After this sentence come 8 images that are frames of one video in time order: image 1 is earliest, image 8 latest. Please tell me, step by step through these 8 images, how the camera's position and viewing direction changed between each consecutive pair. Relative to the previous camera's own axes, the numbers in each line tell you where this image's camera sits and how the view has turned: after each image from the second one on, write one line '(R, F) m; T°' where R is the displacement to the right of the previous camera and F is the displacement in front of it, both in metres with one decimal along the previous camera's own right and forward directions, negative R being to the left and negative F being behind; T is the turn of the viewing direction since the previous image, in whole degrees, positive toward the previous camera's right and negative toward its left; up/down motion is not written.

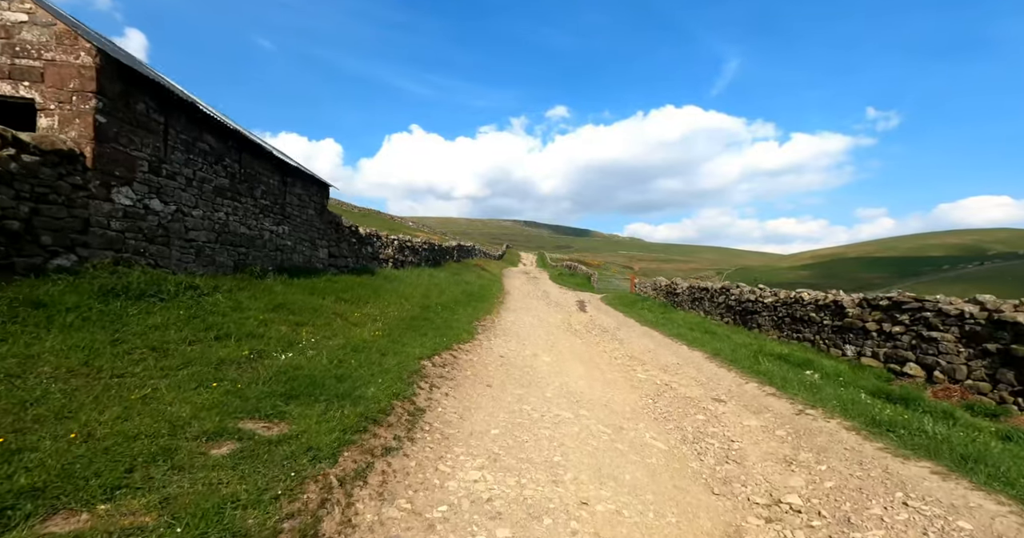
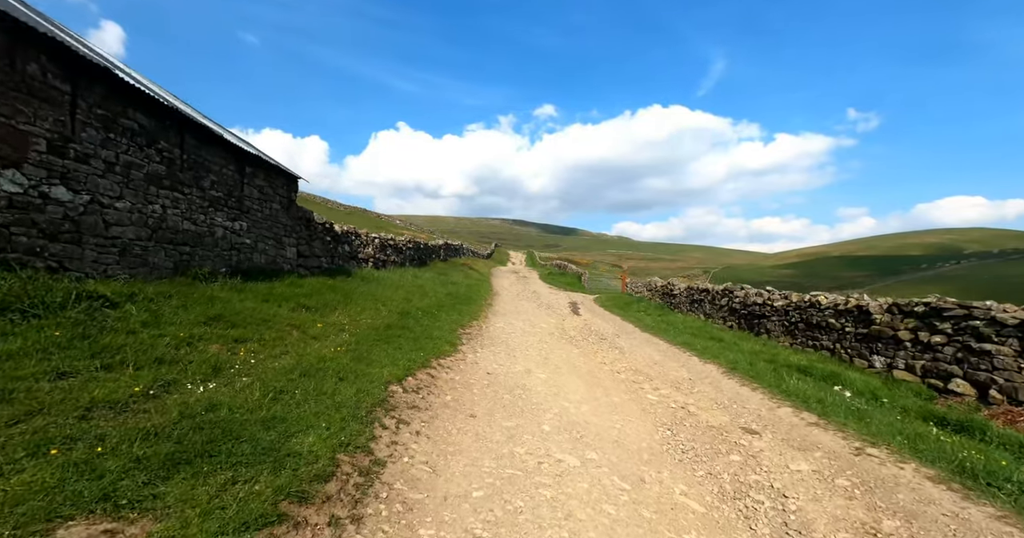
(0.0, +1.8) m; +1°
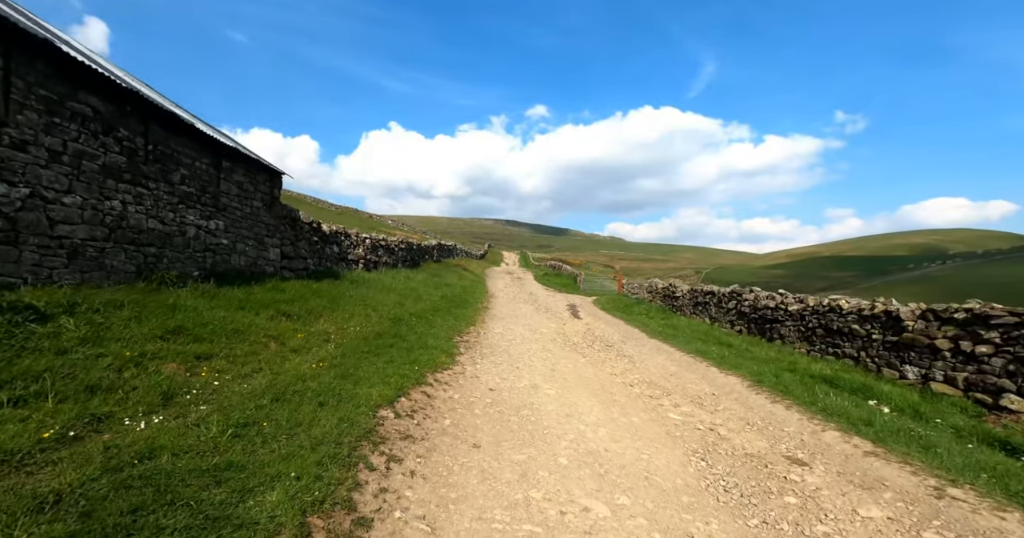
(-0.3, +1.2) m; +1°
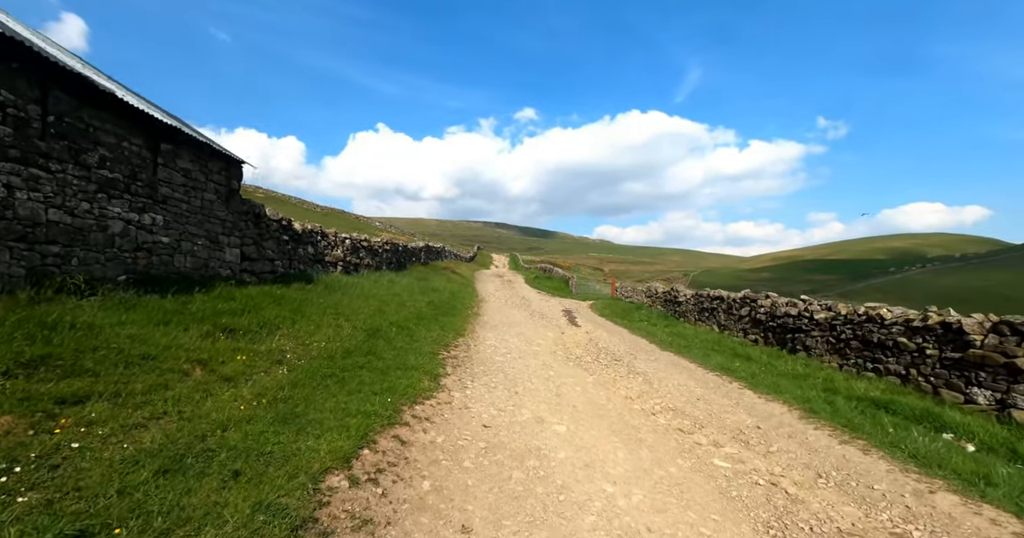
(-0.2, +2.1) m; +1°
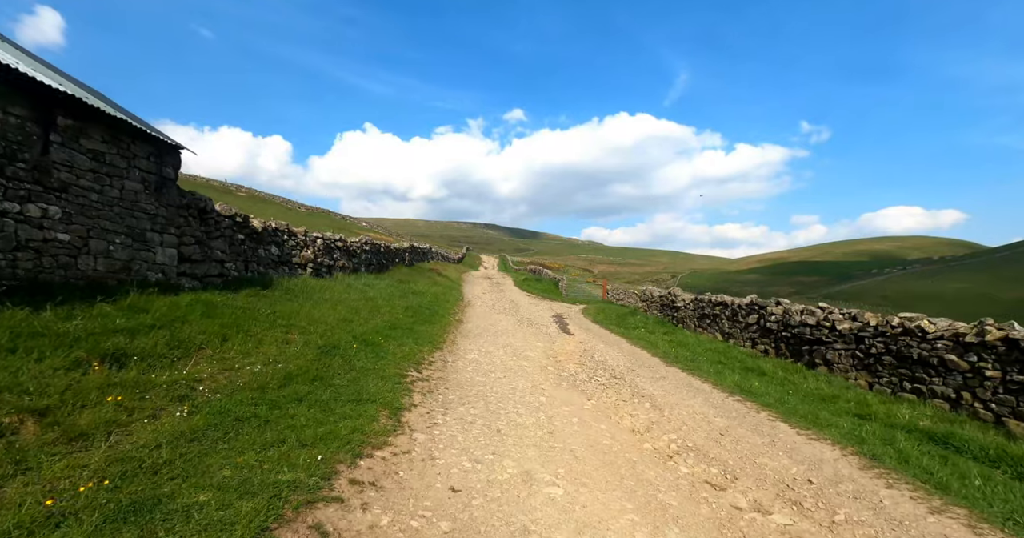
(+0.1, +2.1) m; +1°
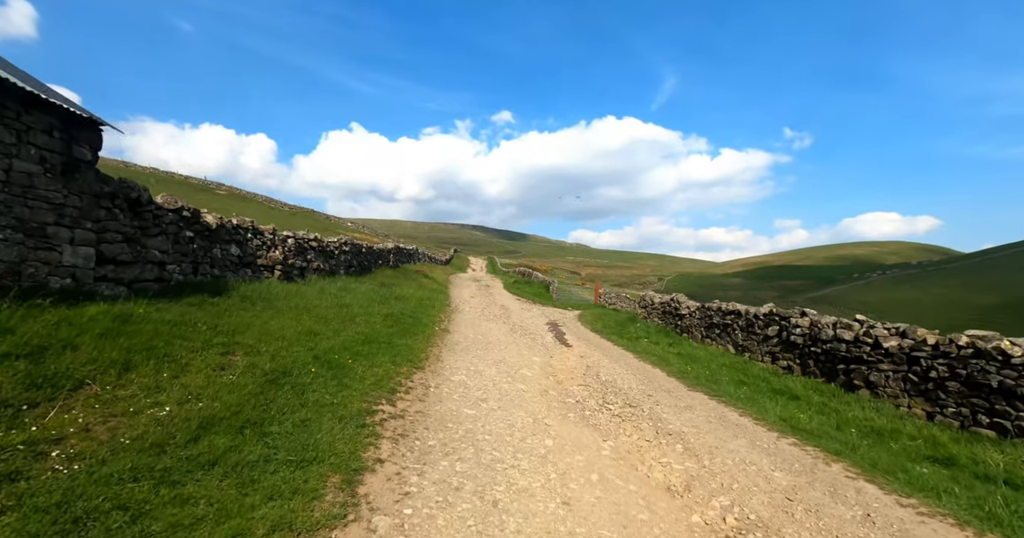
(-0.2, +2.2) m; +2°
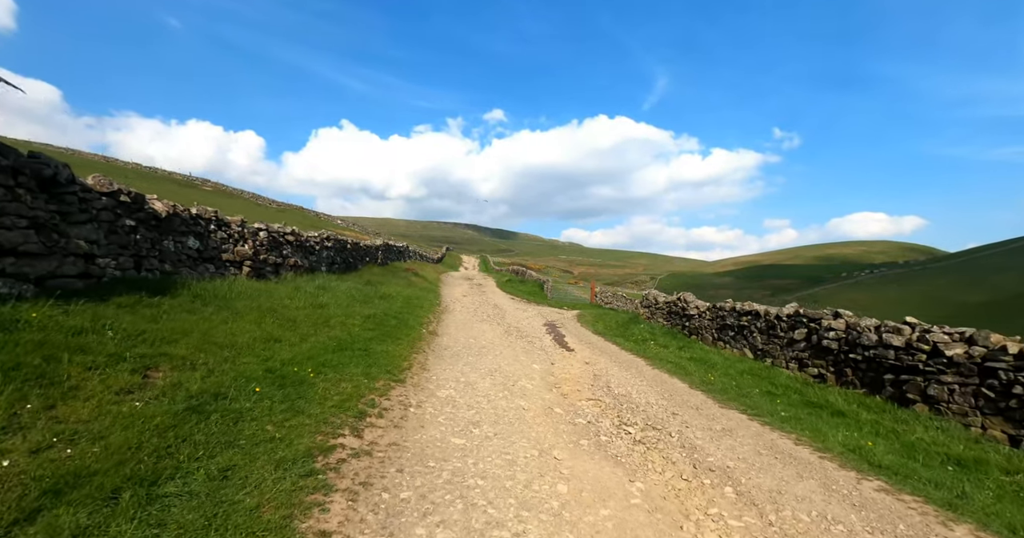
(-0.1, +2.0) m; +1°
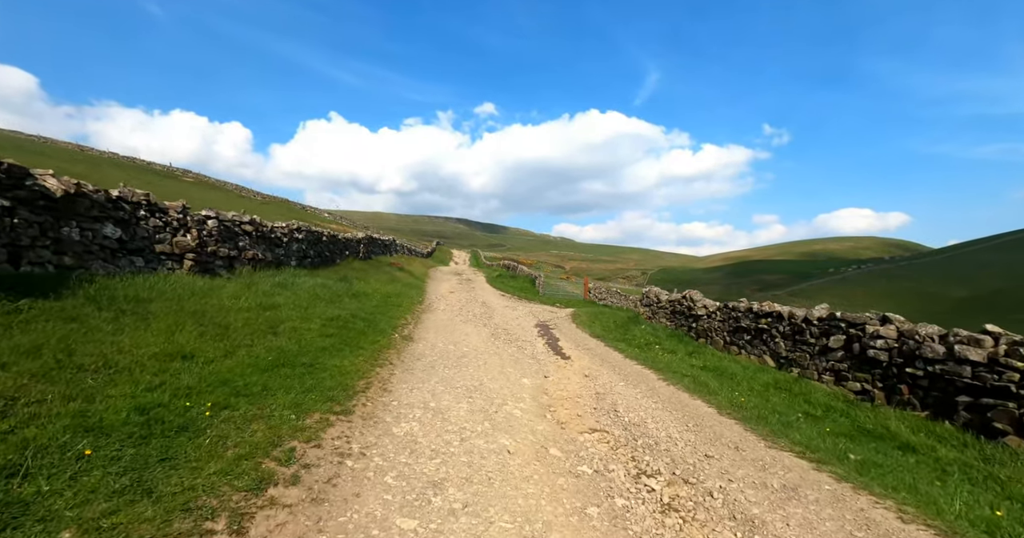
(+0.2, +2.6) m; +1°
